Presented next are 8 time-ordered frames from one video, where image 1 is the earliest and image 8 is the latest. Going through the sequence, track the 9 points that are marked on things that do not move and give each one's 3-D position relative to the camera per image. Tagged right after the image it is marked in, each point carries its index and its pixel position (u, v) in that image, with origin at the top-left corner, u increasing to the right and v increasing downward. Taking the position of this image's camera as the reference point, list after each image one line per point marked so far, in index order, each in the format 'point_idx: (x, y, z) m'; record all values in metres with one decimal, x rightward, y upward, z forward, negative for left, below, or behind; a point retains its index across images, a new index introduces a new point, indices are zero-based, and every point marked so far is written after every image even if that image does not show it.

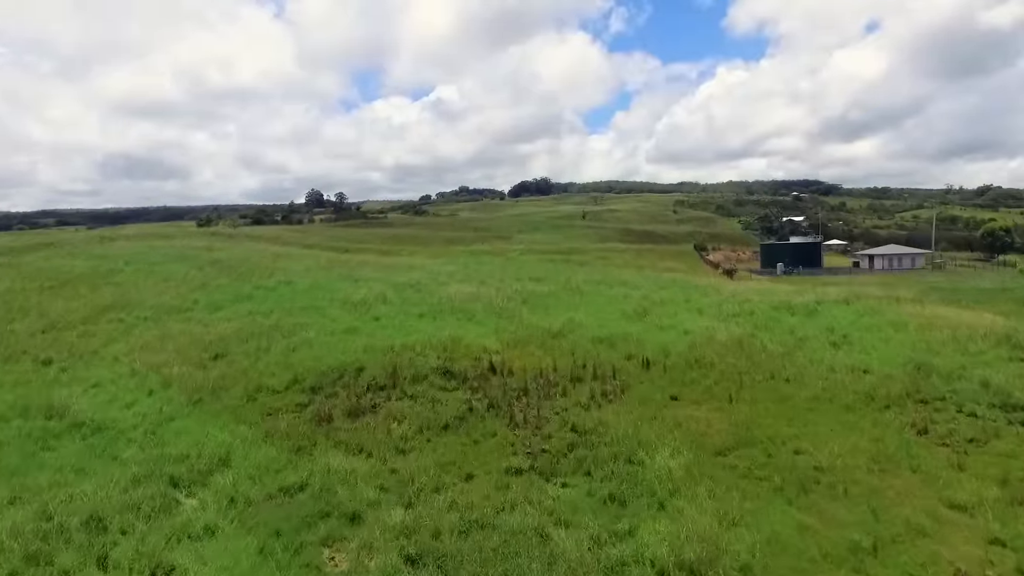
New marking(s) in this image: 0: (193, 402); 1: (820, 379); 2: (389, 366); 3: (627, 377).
0: (-8.8, -3.2, +17.6) m
1: (+9.2, -2.7, +19.2) m
2: (-3.7, -2.3, +19.1) m
3: (+3.5, -2.7, +19.4) m
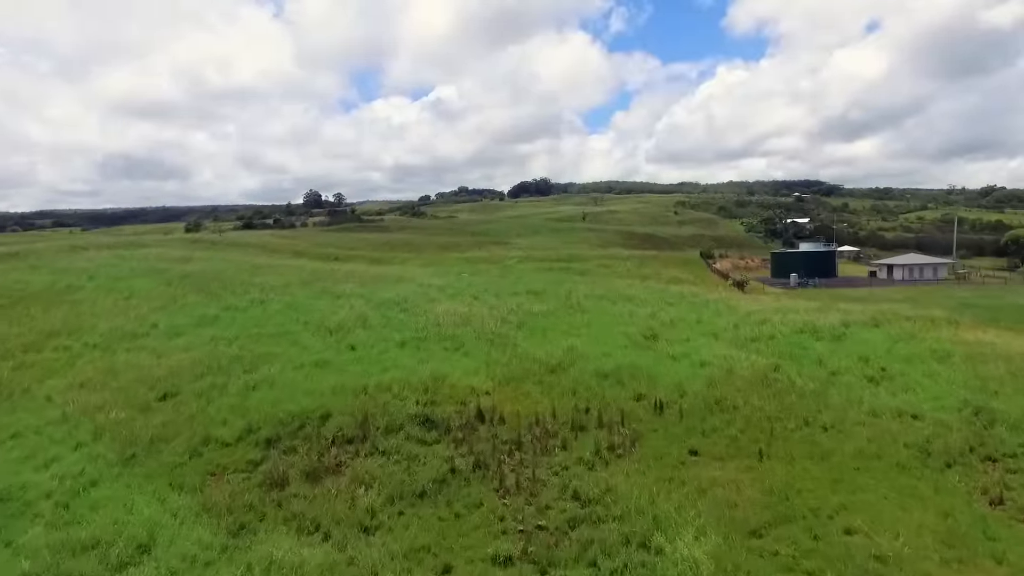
0: (-9.0, -4.0, +14.9) m
1: (+9.0, -3.6, +16.4) m
2: (-3.9, -3.2, +16.3) m
3: (+3.3, -3.5, +16.6) m
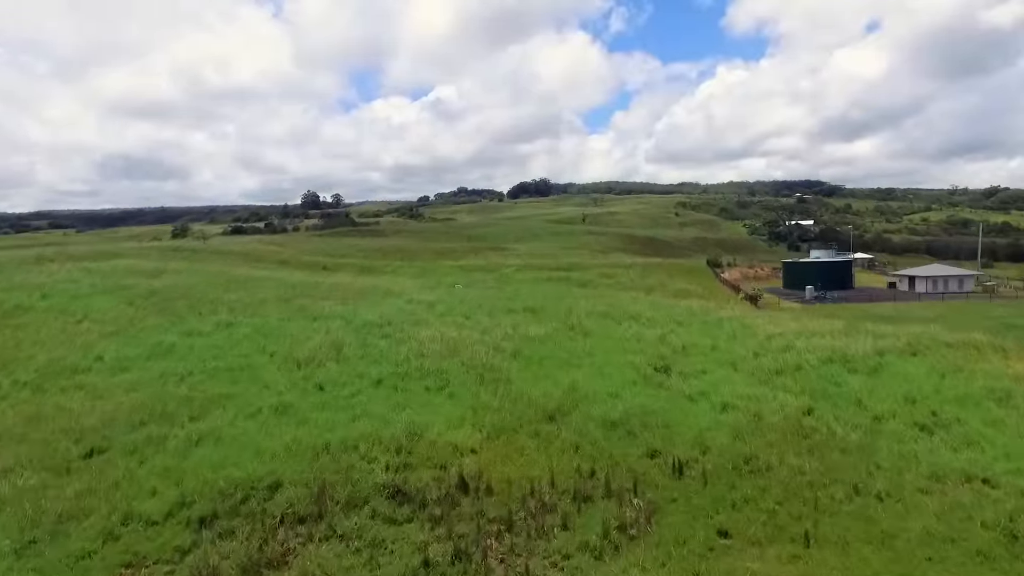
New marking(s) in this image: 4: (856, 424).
0: (-9.2, -4.9, +12.0) m
1: (+8.8, -4.4, +13.6) m
2: (-4.1, -4.1, +13.5) m
3: (+3.0, -4.4, +13.8) m
4: (+9.3, -3.7, +17.2) m
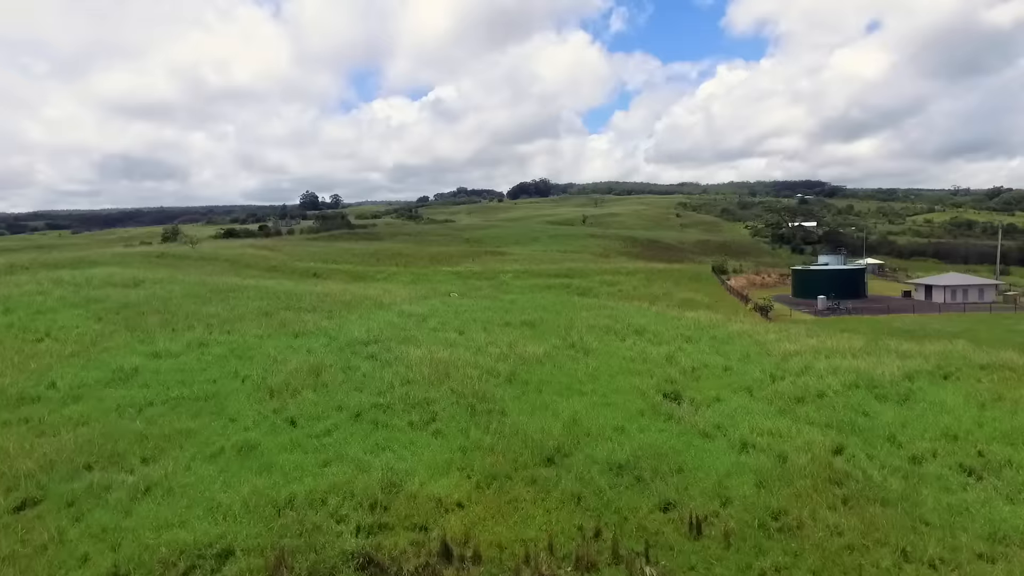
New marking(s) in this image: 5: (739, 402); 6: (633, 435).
0: (-9.4, -5.5, +10.1) m
1: (+8.6, -5.0, +11.6) m
2: (-4.3, -4.7, +11.5) m
3: (+2.9, -5.0, +11.8) m
4: (+9.1, -4.3, +15.3) m
5: (+7.0, -3.5, +19.9) m
6: (+3.1, -3.8, +16.6) m
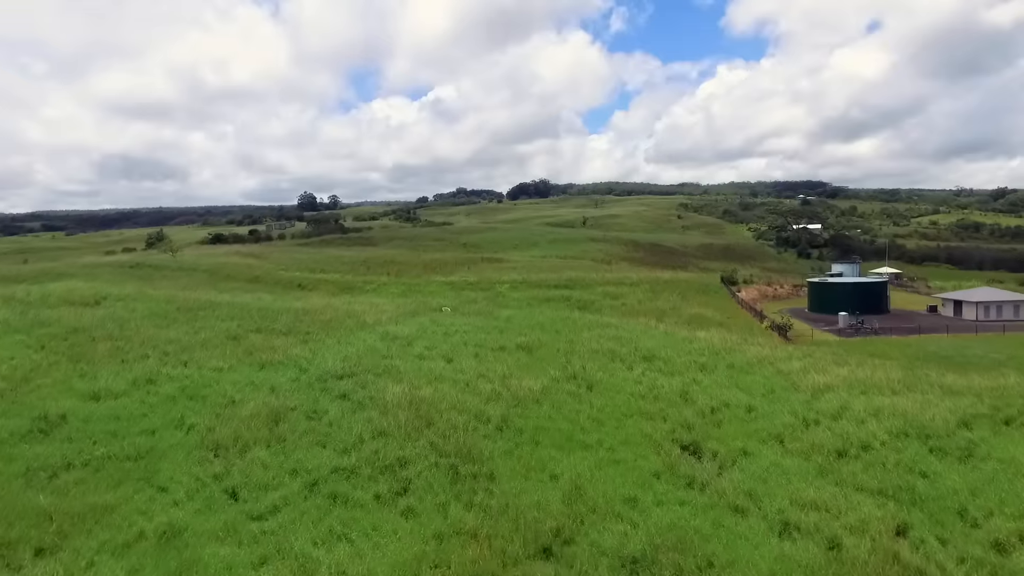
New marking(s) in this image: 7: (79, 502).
0: (-9.6, -6.4, +7.0) m
1: (+8.4, -5.9, +8.6) m
2: (-4.5, -5.6, +8.5) m
3: (+2.7, -5.9, +8.8) m
4: (+8.9, -5.2, +12.3) m
5: (+6.8, -4.4, +16.9) m
6: (+2.9, -4.7, +13.6) m
7: (-9.2, -4.5, +13.7) m
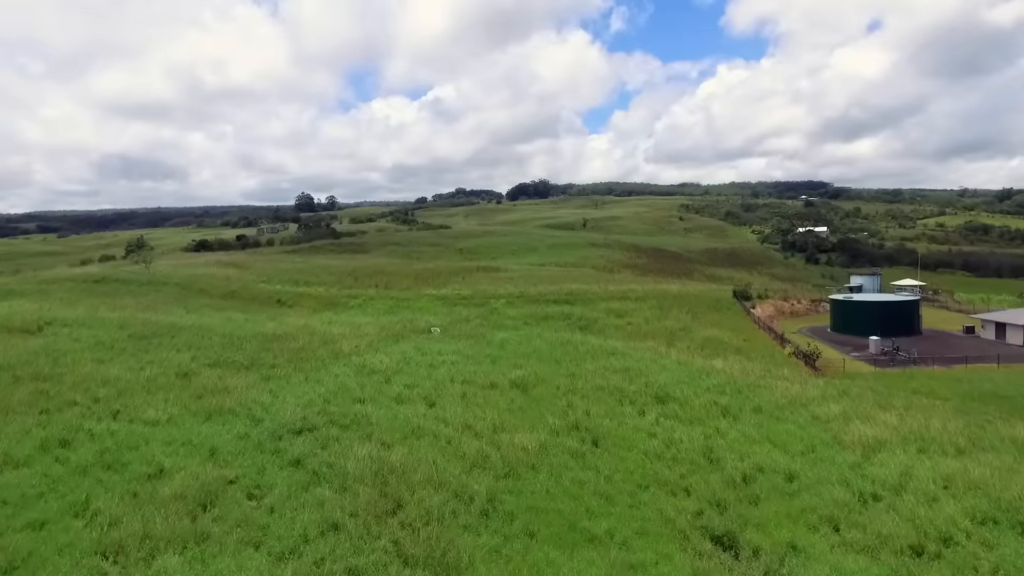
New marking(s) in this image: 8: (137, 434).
0: (-9.9, -7.5, +3.4) m
1: (+8.1, -7.0, +5.0) m
2: (-4.8, -6.7, +4.9) m
3: (+2.4, -7.0, +5.2) m
4: (+8.6, -6.3, +8.6) m
5: (+6.5, -5.5, +13.3) m
6: (+2.6, -5.8, +10.0) m
7: (-9.4, -5.6, +10.0) m
8: (-10.6, -4.1, +18.2) m
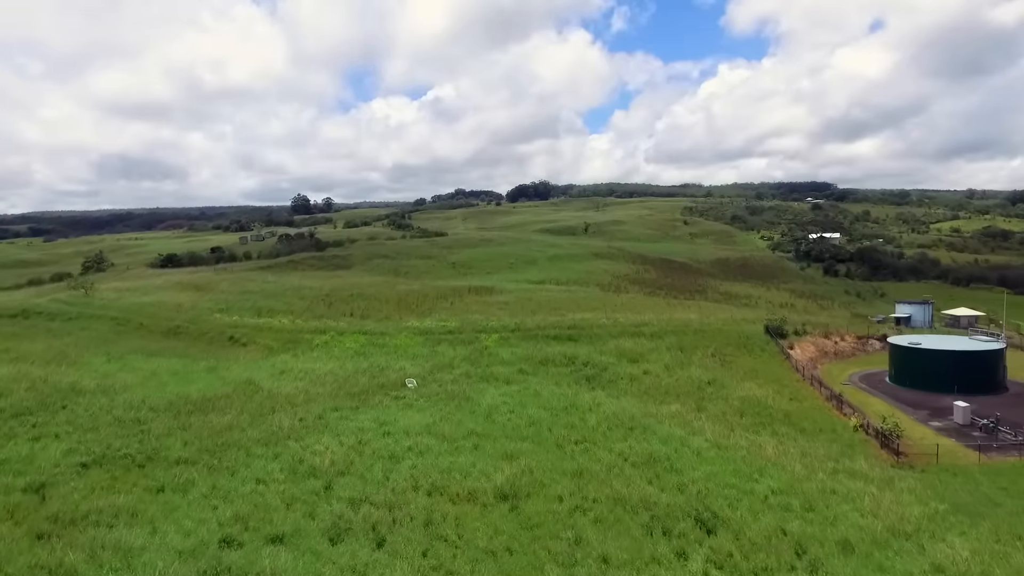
0: (-10.3, -9.6, -3.4) m
1: (+7.7, -9.2, -1.9) m
2: (-5.2, -8.8, -2.0) m
3: (+2.0, -9.1, -1.7) m
4: (+8.2, -8.4, +1.8) m
5: (+6.1, -7.6, +6.4) m
6: (+2.2, -7.9, +3.1) m
7: (-9.8, -7.7, +3.2) m
8: (-11.0, -6.2, +11.4) m
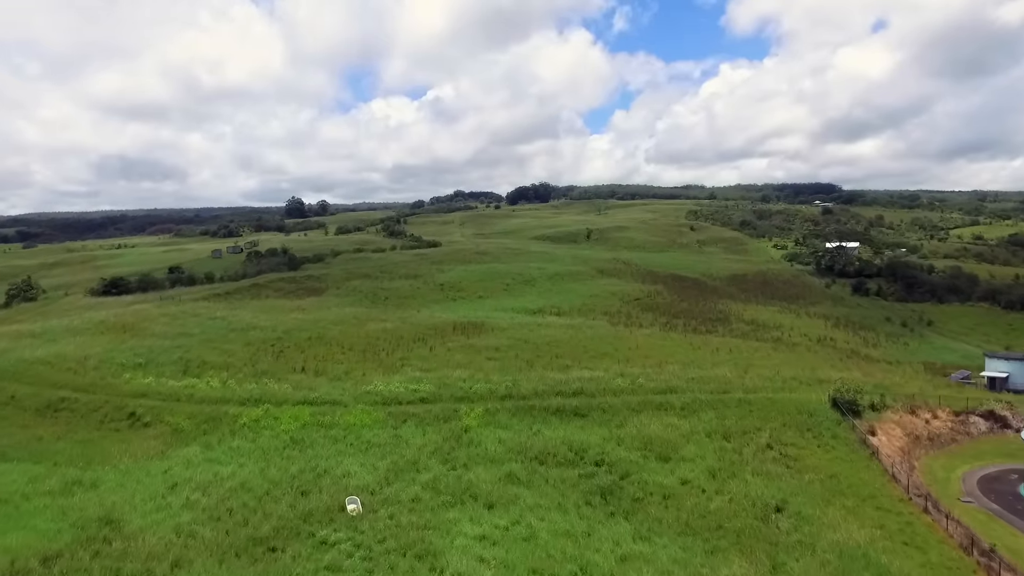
0: (-10.8, -12.4, -12.8) m
1: (+7.2, -12.0, -11.2) m
2: (-5.7, -11.6, -11.3) m
3: (+1.4, -11.9, -11.0) m
4: (+7.6, -11.2, -7.6) m
5: (+5.6, -10.4, -2.9) m
6: (+1.7, -10.7, -6.2) m
7: (-10.4, -10.5, -6.1) m
8: (-11.6, -9.0, +2.1) m
